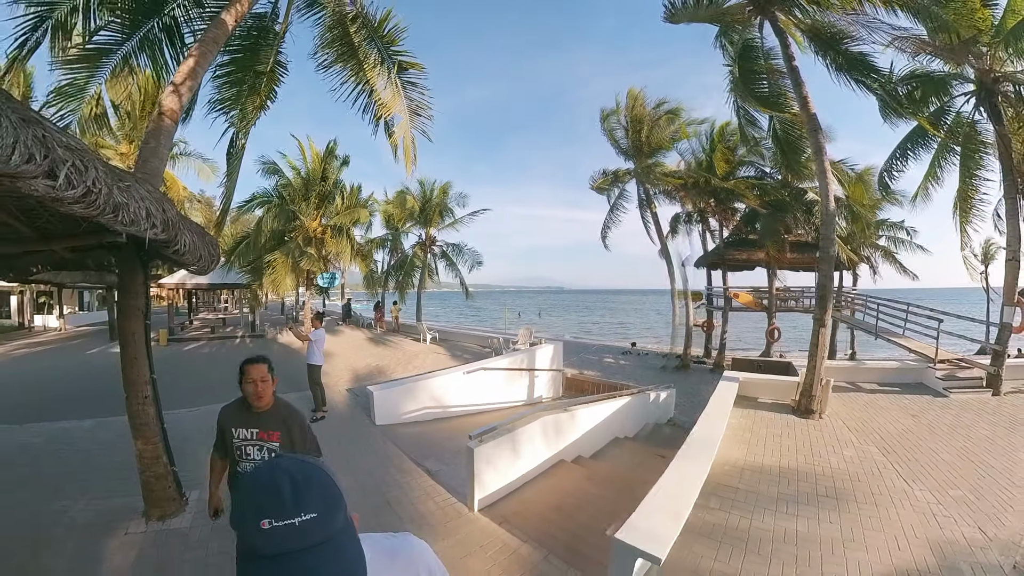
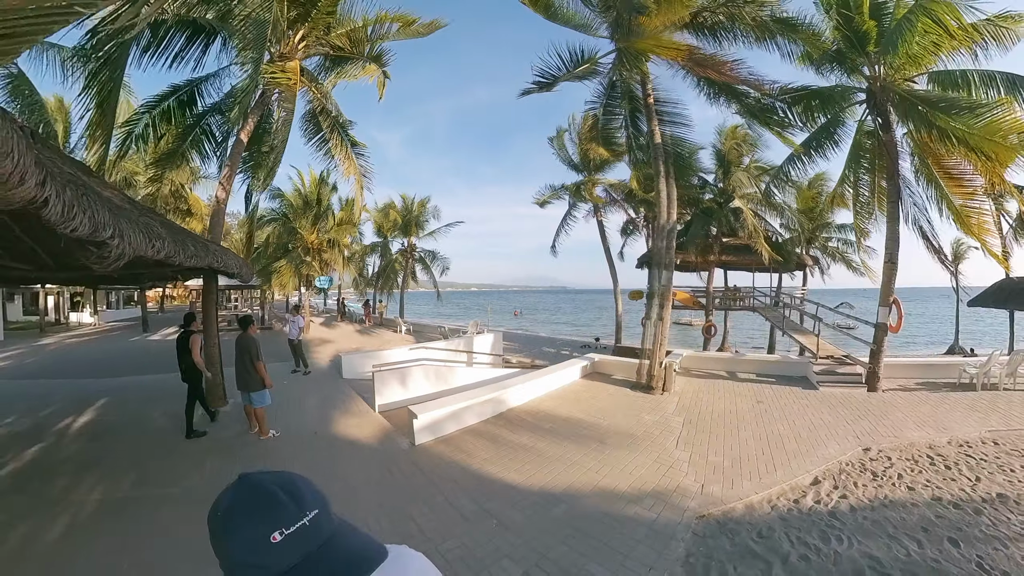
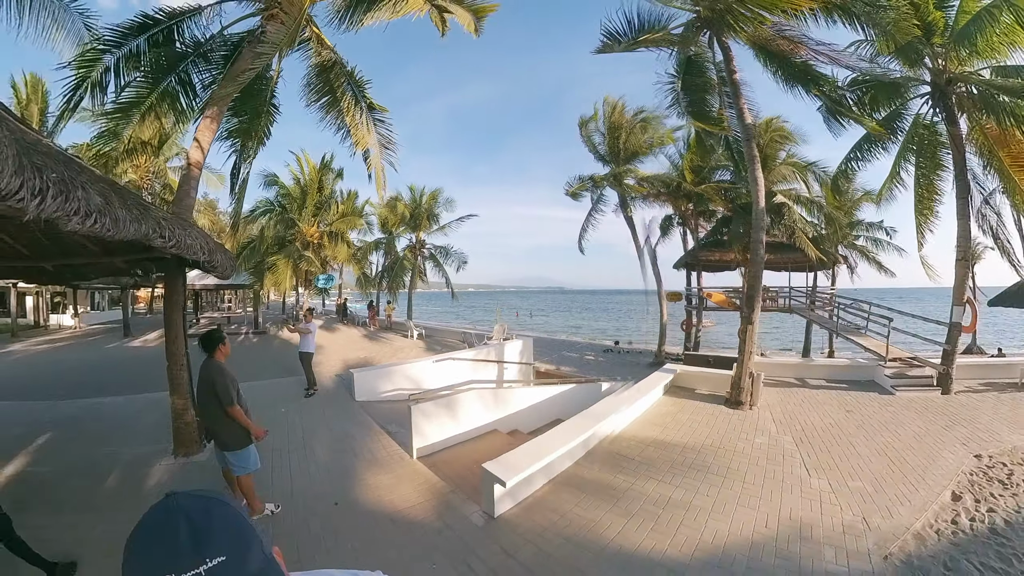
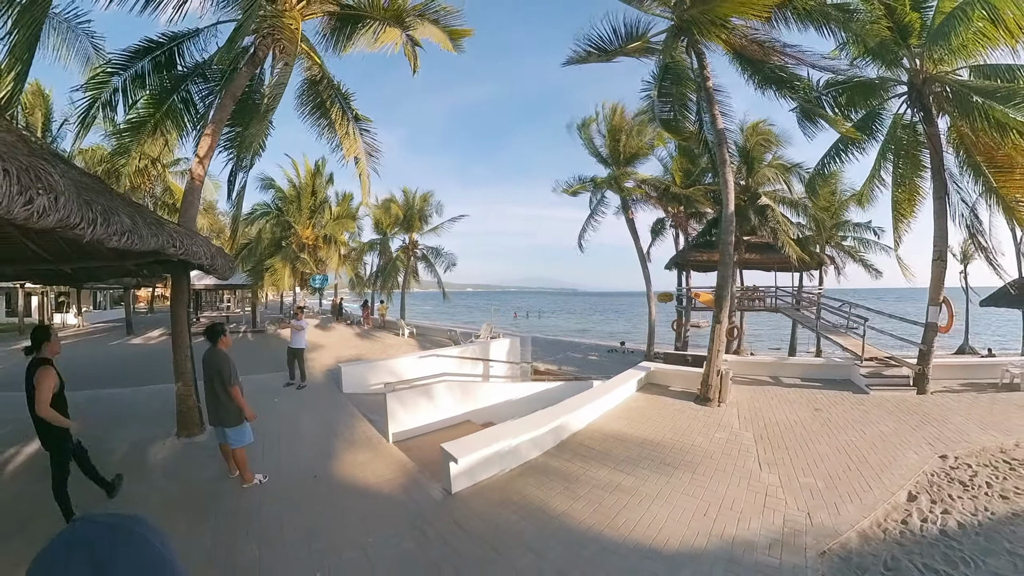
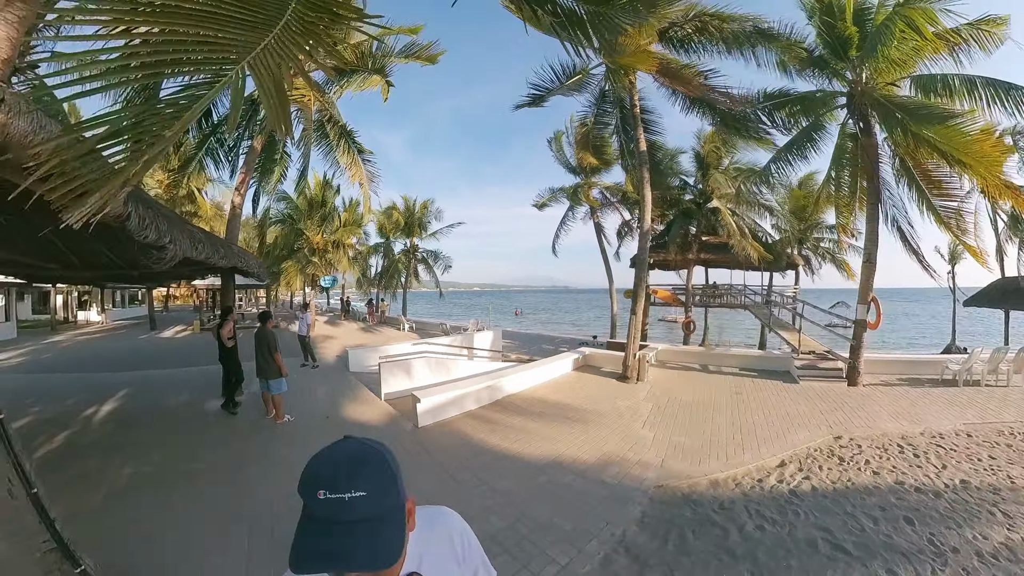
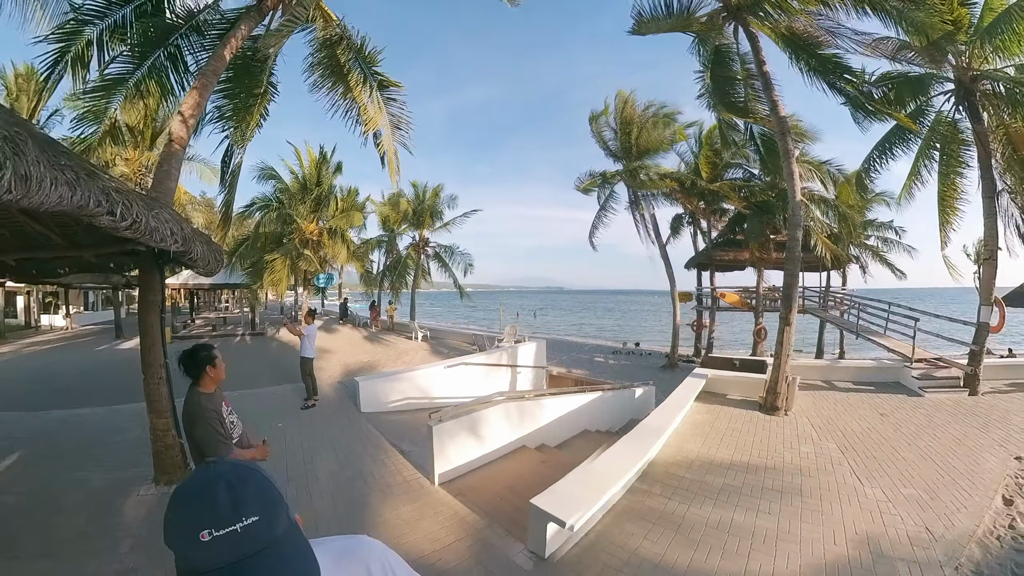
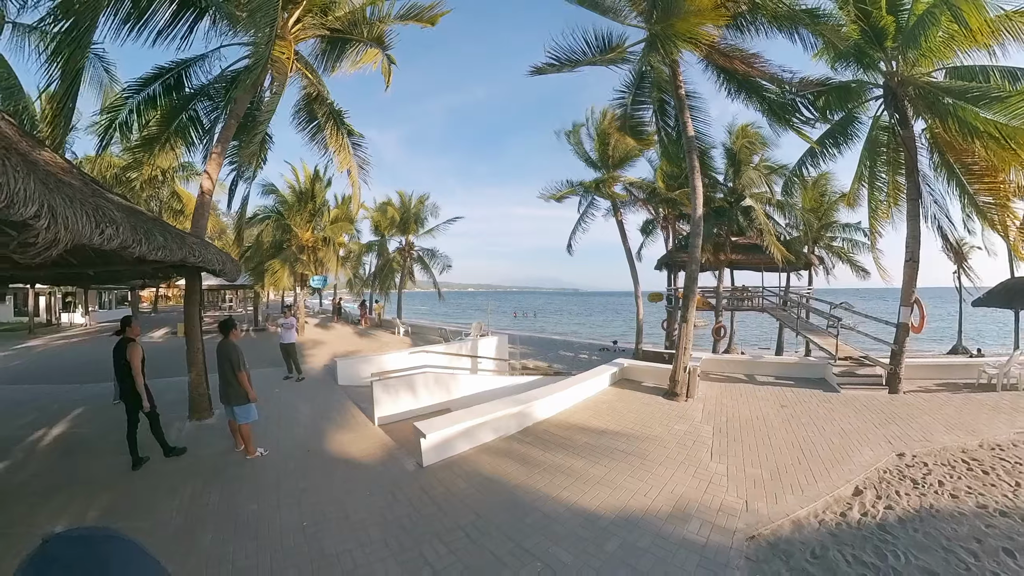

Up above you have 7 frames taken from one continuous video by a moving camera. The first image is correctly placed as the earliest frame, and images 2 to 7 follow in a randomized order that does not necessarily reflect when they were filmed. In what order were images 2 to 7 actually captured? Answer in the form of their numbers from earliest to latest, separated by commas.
6, 3, 4, 7, 2, 5
